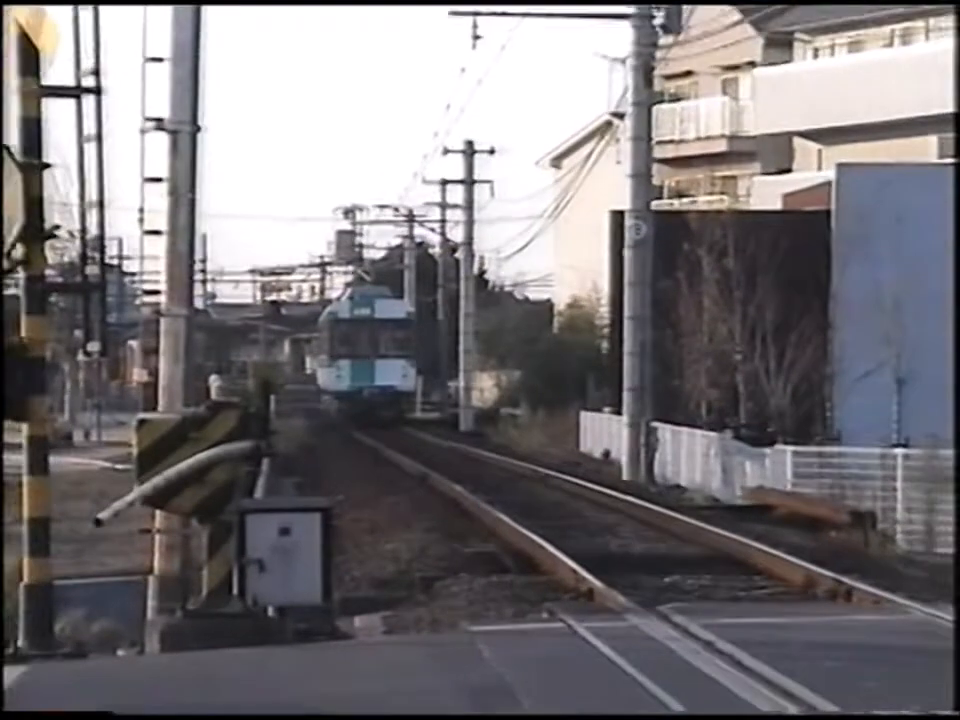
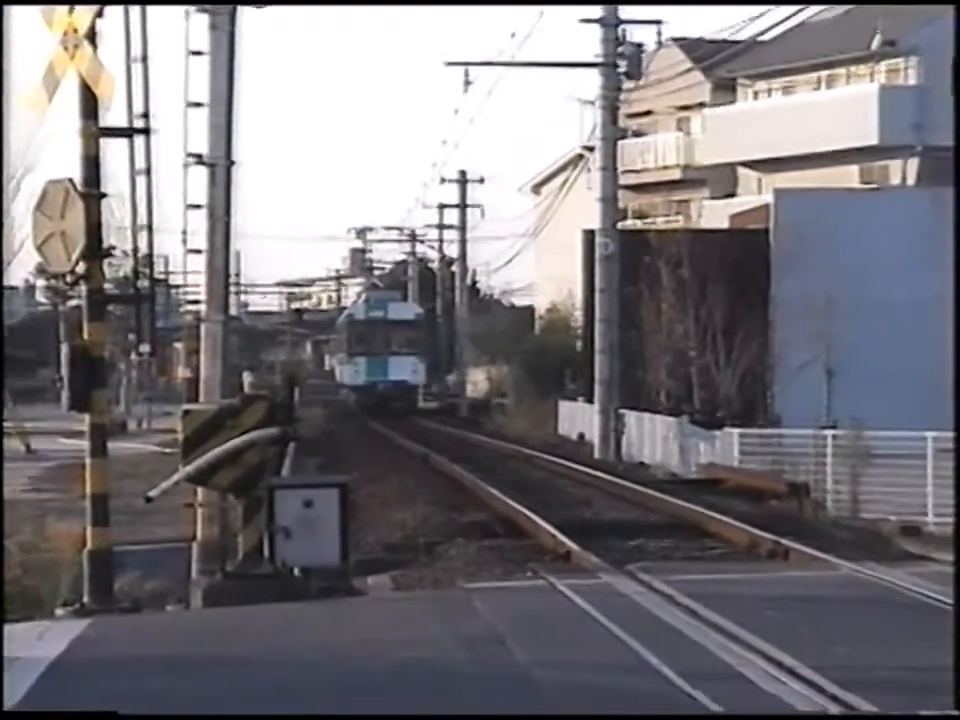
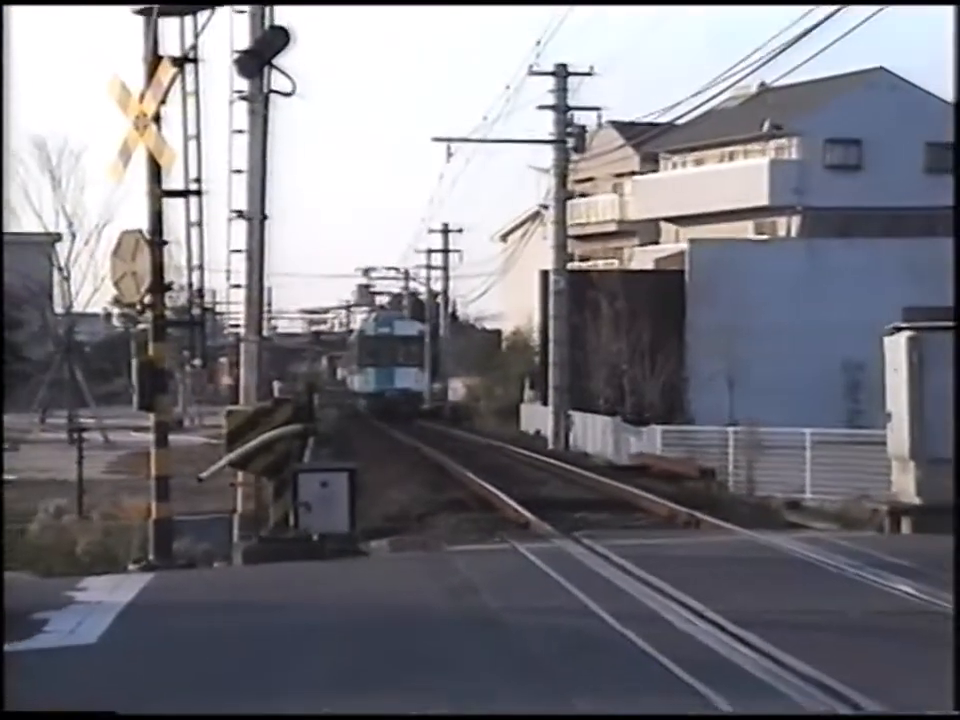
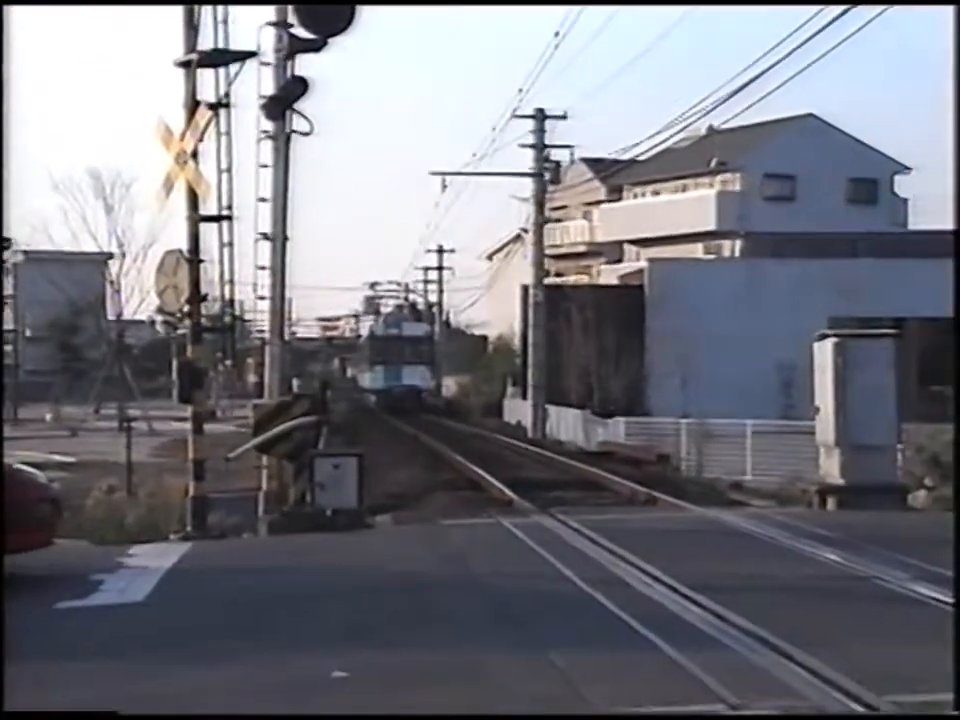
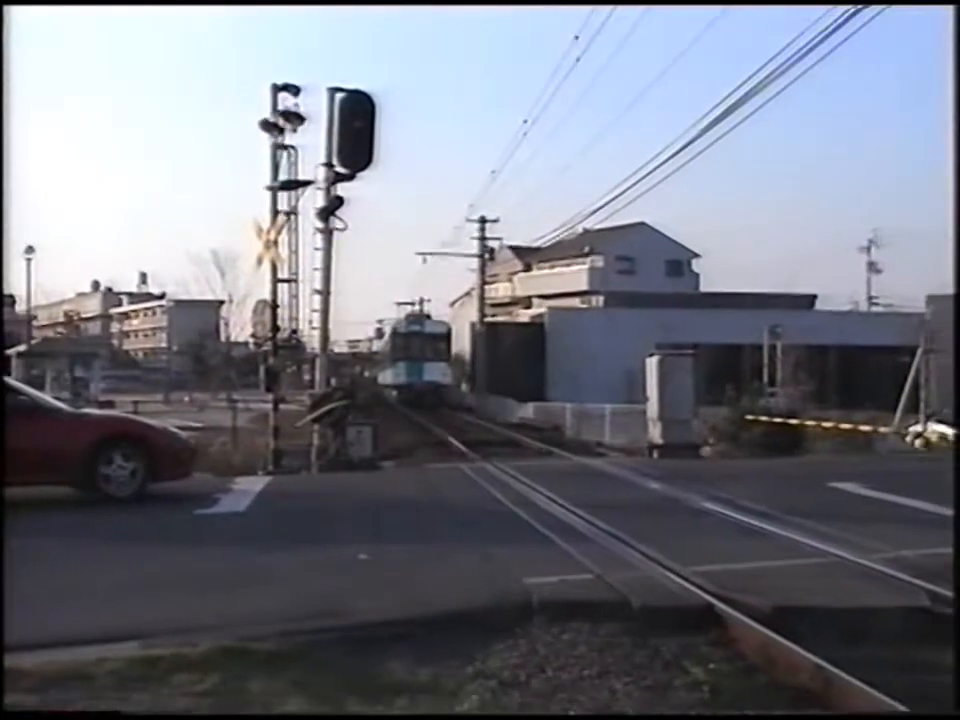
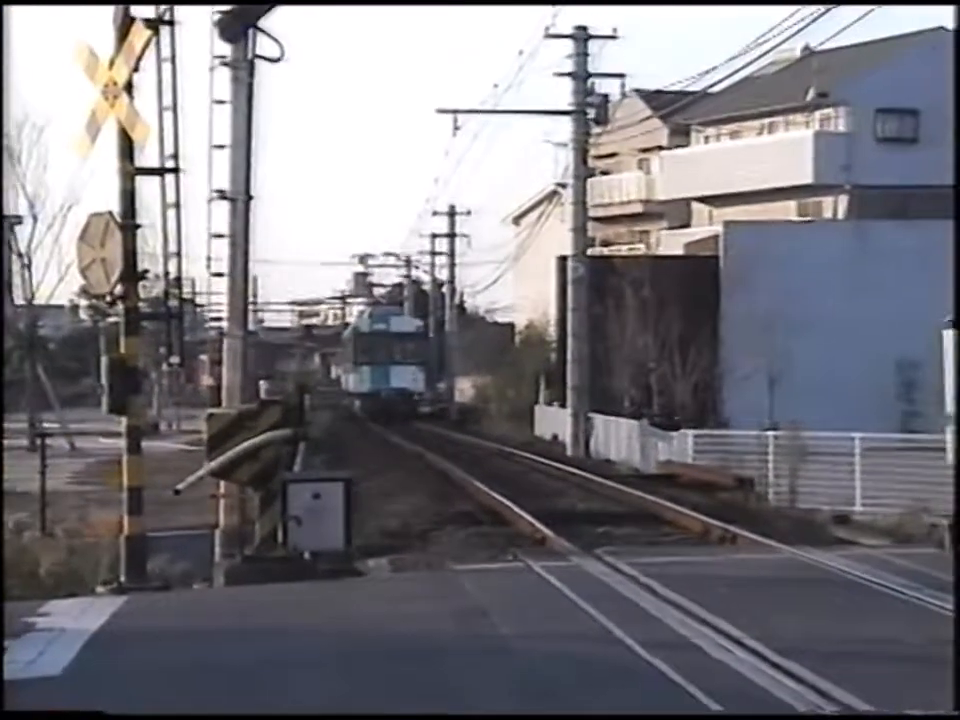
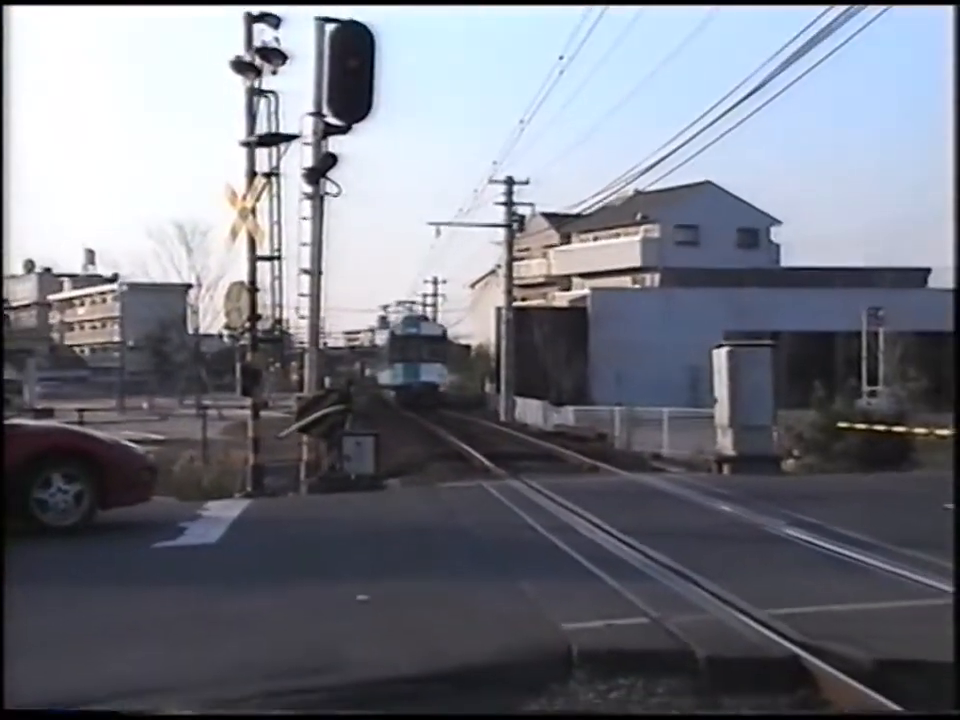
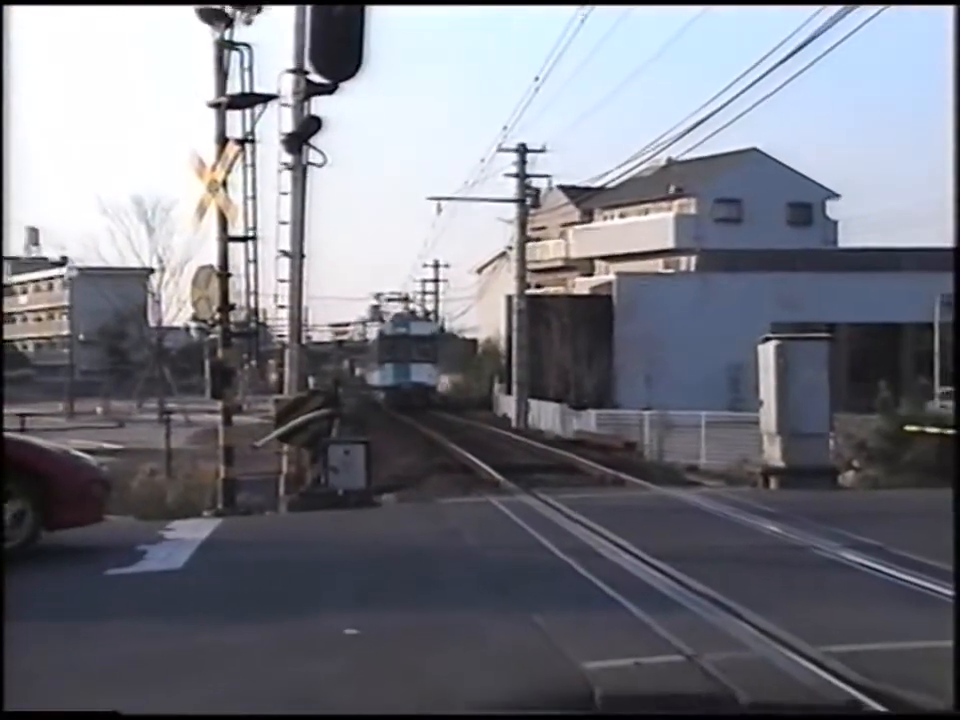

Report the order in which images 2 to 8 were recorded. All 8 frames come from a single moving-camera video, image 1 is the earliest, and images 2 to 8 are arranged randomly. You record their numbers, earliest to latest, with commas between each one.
2, 6, 3, 4, 8, 7, 5
